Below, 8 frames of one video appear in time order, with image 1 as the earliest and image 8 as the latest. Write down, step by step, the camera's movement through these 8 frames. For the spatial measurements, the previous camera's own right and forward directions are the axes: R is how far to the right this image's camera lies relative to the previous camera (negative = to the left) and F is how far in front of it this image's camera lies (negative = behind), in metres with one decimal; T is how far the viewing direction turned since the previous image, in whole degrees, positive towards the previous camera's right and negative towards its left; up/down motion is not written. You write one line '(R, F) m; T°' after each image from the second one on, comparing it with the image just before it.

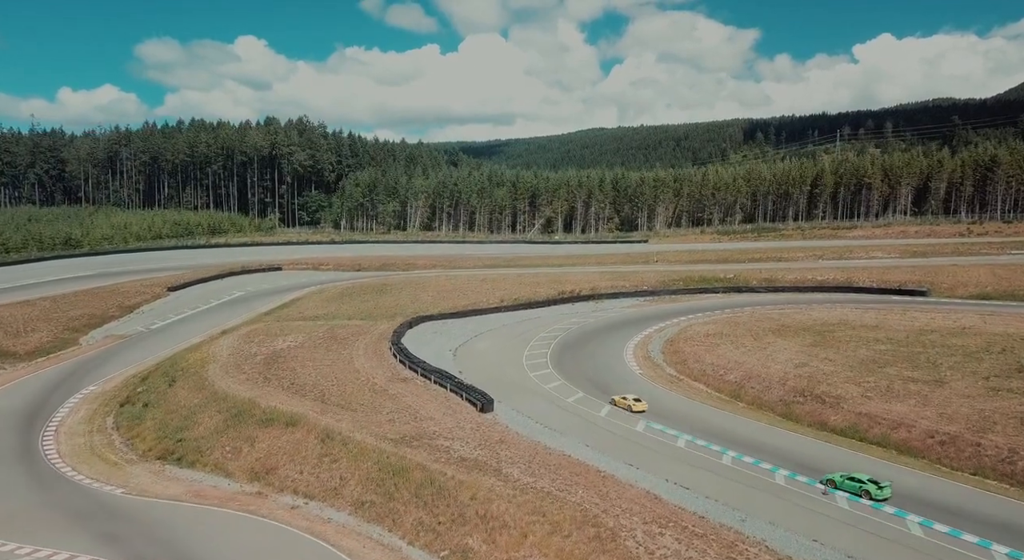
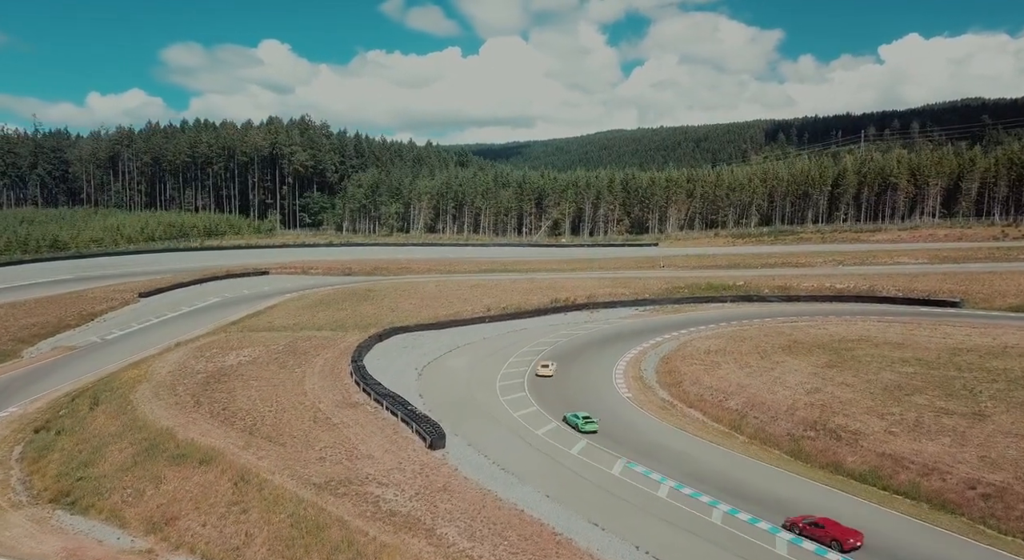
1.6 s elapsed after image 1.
(+2.7, +5.2) m; -2°
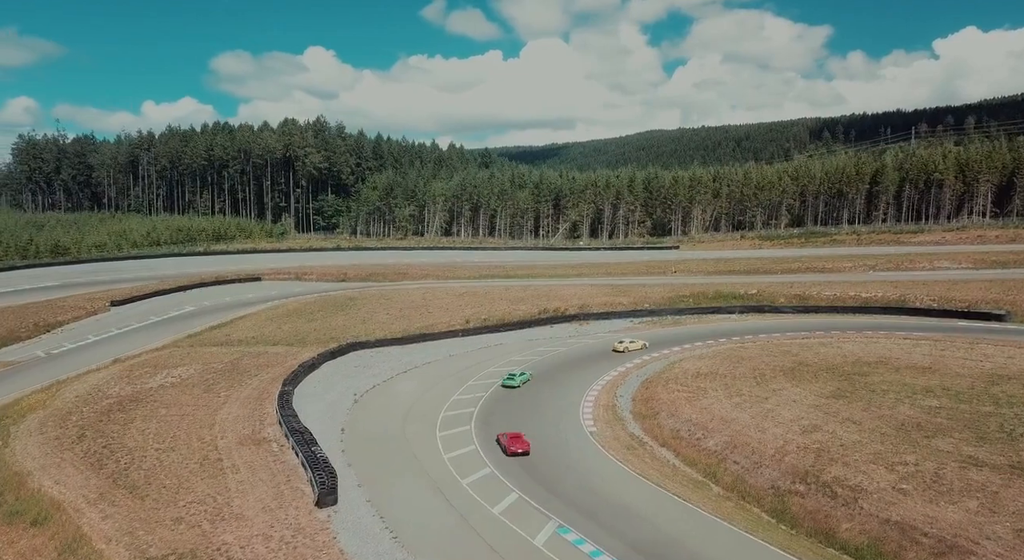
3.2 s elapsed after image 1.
(+4.7, +5.6) m; -3°
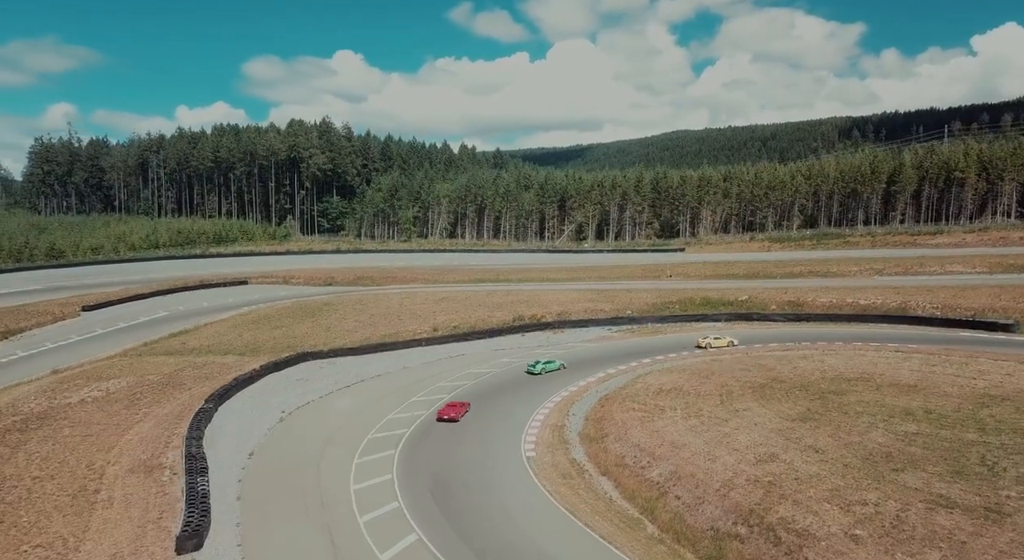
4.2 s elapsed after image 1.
(+4.2, +3.0) m; -2°
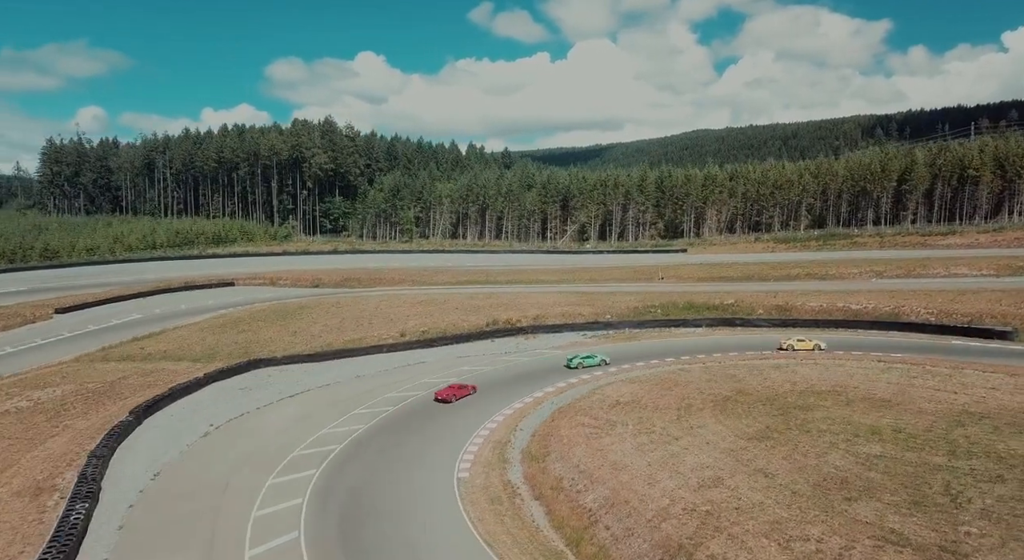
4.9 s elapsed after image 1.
(+3.6, +2.2) m; -2°
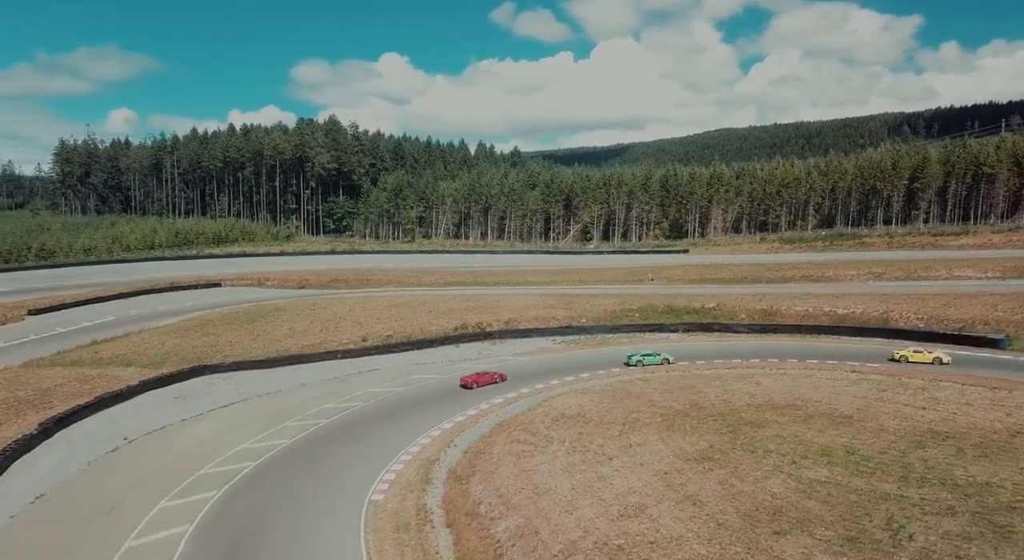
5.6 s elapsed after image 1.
(+3.9, +2.1) m; -2°
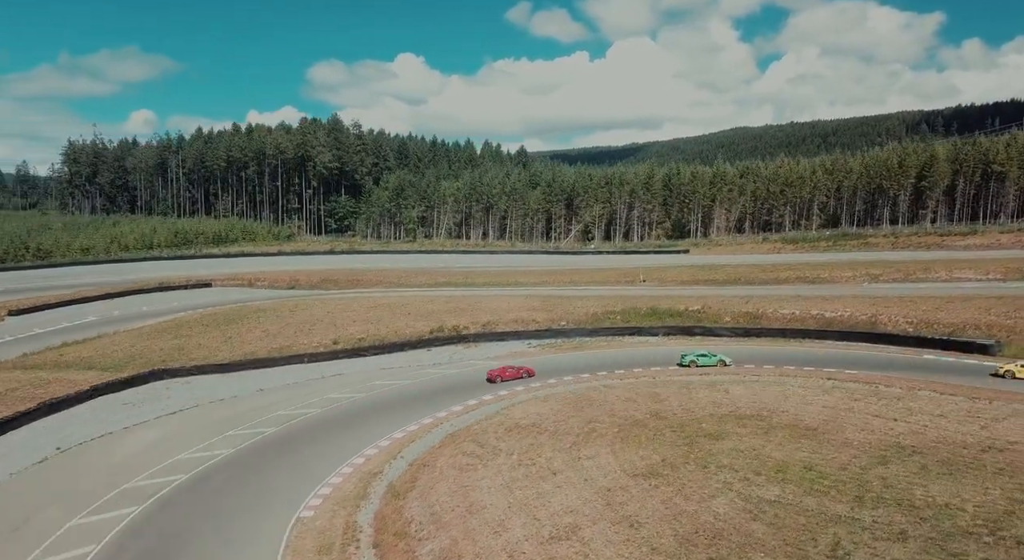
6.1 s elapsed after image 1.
(+2.7, +1.4) m; -1°
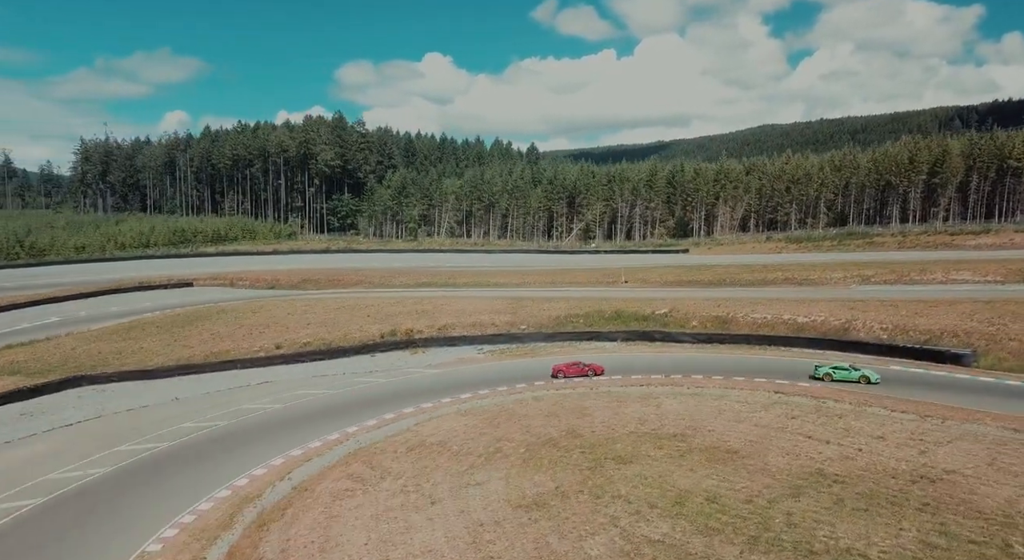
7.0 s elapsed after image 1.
(+4.8, +2.5) m; -2°
